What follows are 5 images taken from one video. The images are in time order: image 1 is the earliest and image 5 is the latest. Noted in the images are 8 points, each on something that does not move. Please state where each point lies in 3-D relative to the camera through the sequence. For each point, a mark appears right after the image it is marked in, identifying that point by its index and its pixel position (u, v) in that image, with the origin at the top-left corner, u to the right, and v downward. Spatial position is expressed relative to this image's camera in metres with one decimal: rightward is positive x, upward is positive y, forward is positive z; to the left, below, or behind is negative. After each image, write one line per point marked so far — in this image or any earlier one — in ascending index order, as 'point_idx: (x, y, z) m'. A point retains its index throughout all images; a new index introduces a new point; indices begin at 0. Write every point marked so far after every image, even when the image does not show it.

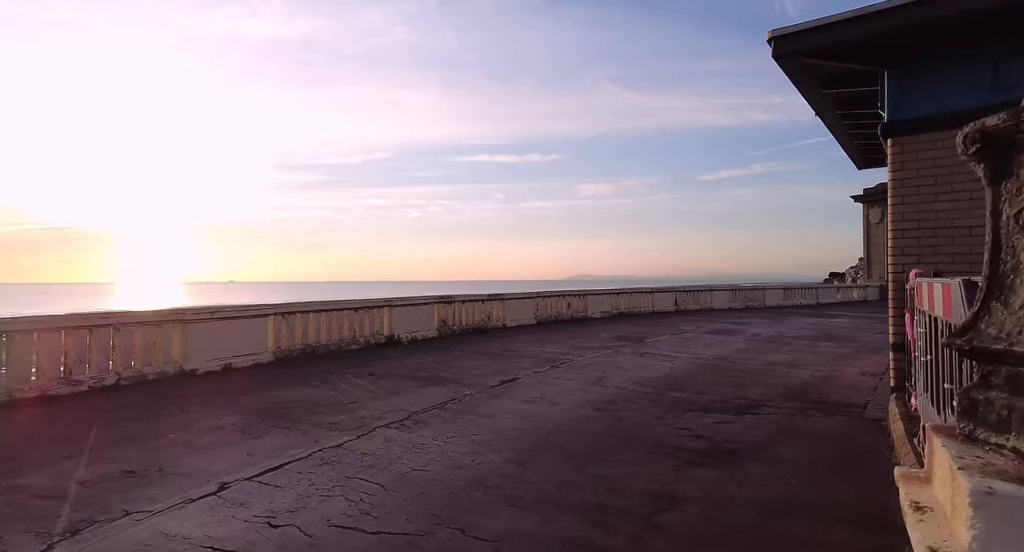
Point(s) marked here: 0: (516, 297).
0: (+0.1, -0.7, +17.4) m
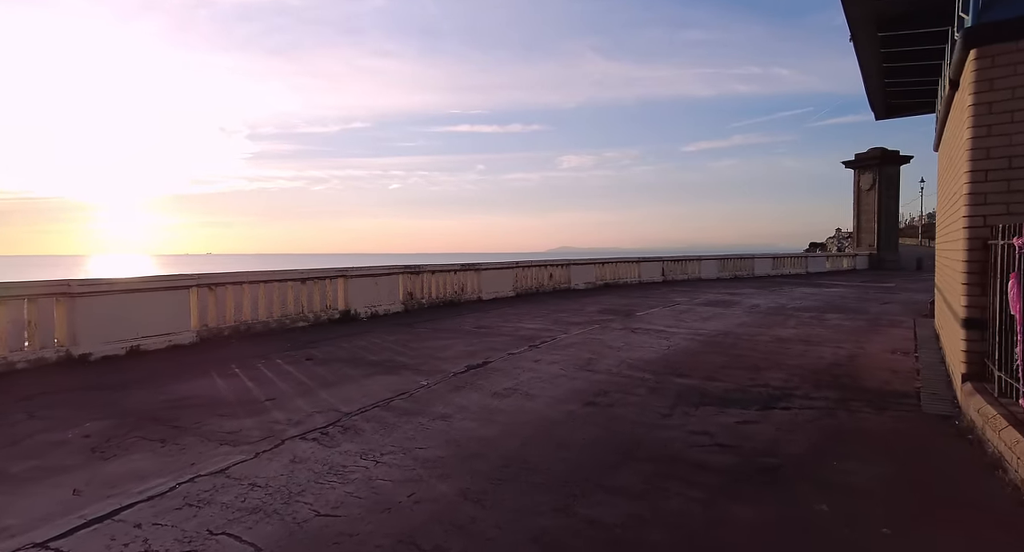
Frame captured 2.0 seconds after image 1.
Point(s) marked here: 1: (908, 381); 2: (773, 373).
0: (-0.6, +0.2, +15.8) m
1: (+4.5, -1.2, +6.2) m
2: (+3.2, -1.2, +6.8) m
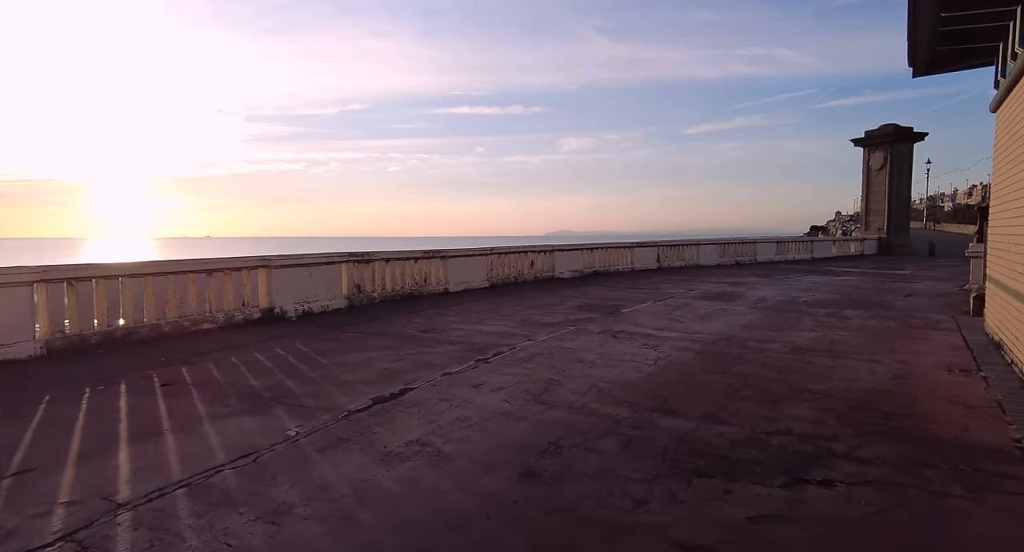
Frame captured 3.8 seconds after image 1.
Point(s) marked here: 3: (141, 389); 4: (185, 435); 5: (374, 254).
0: (-1.3, +0.5, +13.9) m
1: (+3.8, -1.2, +4.3) m
2: (+2.5, -1.2, +4.9) m
3: (-3.4, -1.1, +5.1) m
4: (-2.4, -1.2, +4.1) m
5: (-2.8, +0.4, +11.3) m
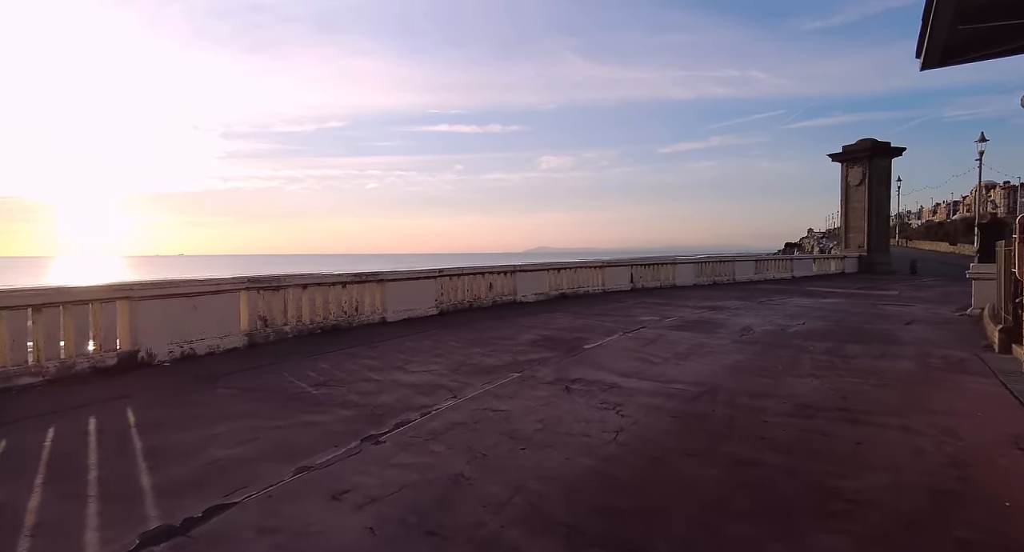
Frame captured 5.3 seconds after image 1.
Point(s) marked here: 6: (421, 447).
0: (-2.4, 0.0, +12.0) m
1: (+3.0, -1.4, +2.6) m
2: (+1.8, -1.5, +3.1) m
3: (-4.2, -1.4, +3.1) m
4: (-3.2, -1.5, +2.1) m
5: (-3.8, -0.1, +9.4) m
6: (-0.7, -1.4, +4.5) m
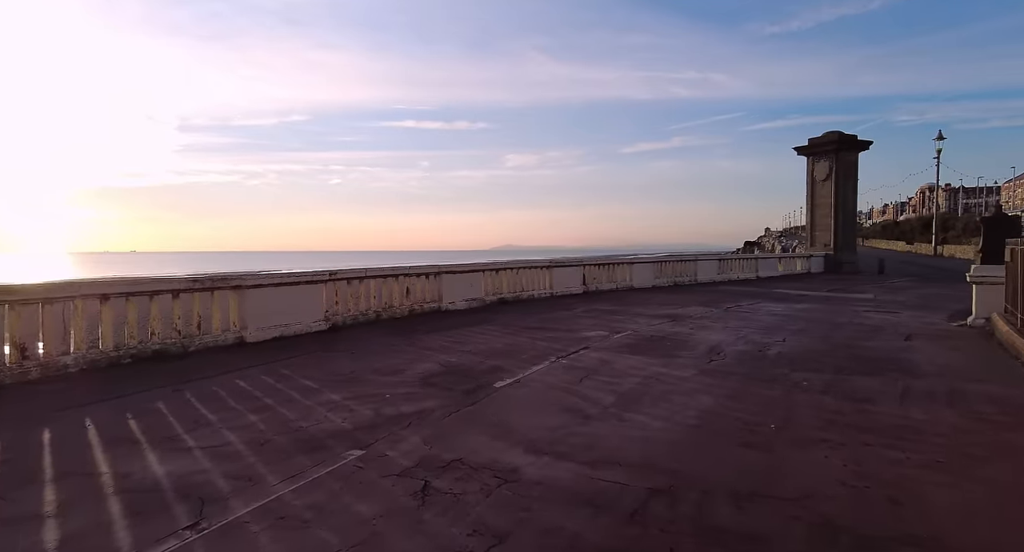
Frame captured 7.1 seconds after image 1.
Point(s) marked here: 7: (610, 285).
0: (-3.9, -0.1, +9.1) m
1: (+2.1, -1.6, 0.0) m
2: (+0.8, -1.6, +0.5) m
3: (-5.2, -1.5, +0.1) m
4: (-4.1, -1.6, -0.7) m
5: (-5.2, -0.2, +6.4) m
6: (-1.8, -1.5, +1.7) m
7: (+3.4, -0.3, +18.8) m
